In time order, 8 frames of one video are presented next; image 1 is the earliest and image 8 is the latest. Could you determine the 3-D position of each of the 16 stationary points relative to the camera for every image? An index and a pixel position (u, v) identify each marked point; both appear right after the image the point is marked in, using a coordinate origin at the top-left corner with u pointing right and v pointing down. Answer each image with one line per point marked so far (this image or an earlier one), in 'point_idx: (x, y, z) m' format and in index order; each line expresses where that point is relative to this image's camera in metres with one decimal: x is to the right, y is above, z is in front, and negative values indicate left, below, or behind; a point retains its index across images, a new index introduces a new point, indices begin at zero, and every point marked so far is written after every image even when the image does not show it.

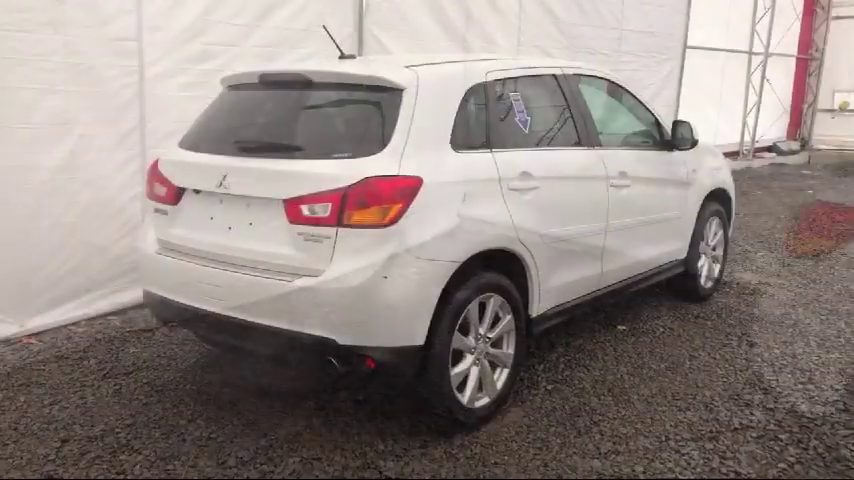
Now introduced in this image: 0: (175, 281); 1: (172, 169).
0: (-1.2, -0.2, +3.4) m
1: (-1.2, +0.3, +3.5) m
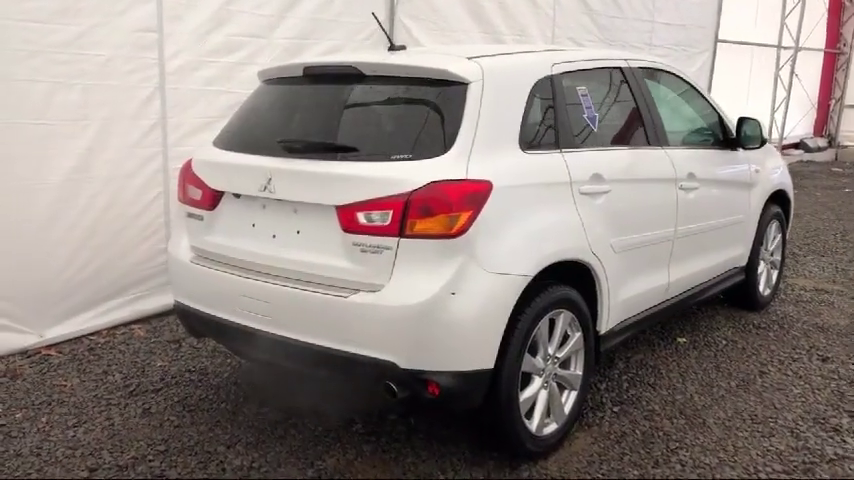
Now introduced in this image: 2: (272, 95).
0: (-0.9, -0.2, +3.1) m
1: (-0.9, +0.3, +3.2) m
2: (-0.7, +0.7, +3.4) m
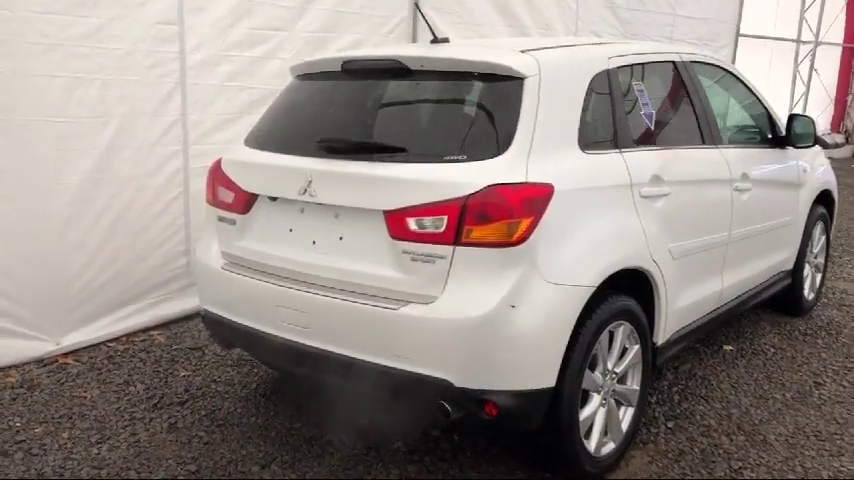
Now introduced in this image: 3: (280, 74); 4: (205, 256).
0: (-0.7, -0.2, +2.9) m
1: (-0.8, +0.3, +3.0) m
2: (-0.5, +0.6, +3.2) m
3: (-1.0, +1.1, +4.9) m
4: (-0.9, -0.1, +3.2) m
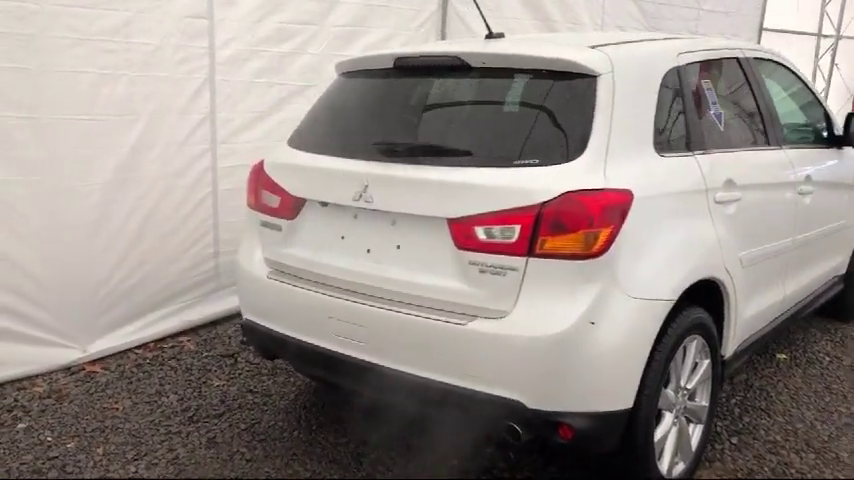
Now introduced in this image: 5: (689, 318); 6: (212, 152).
0: (-0.5, -0.3, +2.8) m
1: (-0.5, +0.3, +2.9) m
2: (-0.3, +0.6, +3.0) m
3: (-0.7, +1.1, +4.7) m
4: (-0.7, -0.1, +3.0) m
5: (+0.9, -0.3, +2.6) m
6: (-1.3, +0.5, +4.3) m
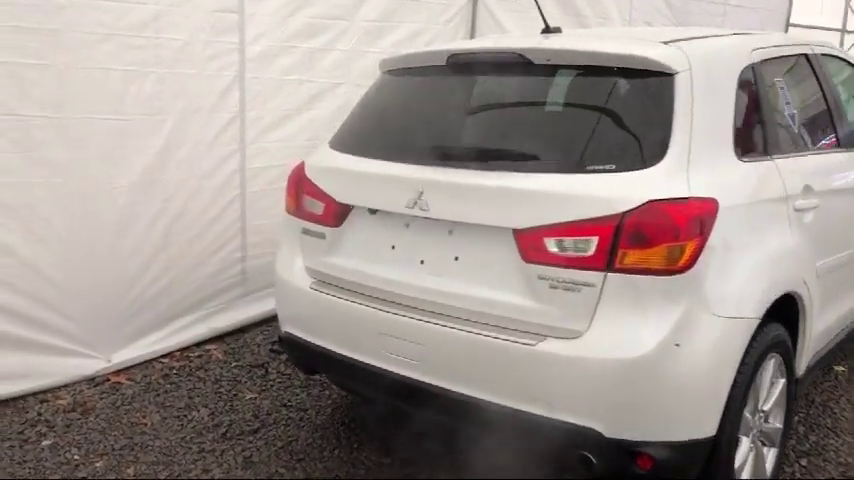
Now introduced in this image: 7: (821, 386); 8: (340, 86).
0: (-0.3, -0.3, +2.6) m
1: (-0.3, +0.2, +2.7) m
2: (-0.1, +0.6, +2.8) m
3: (-0.5, +1.1, +4.5) m
4: (-0.5, -0.1, +2.8) m
5: (+1.1, -0.3, +2.4) m
6: (-1.0, +0.5, +4.1) m
7: (+1.9, -0.7, +3.6) m
8: (-0.5, +1.0, +4.6) m
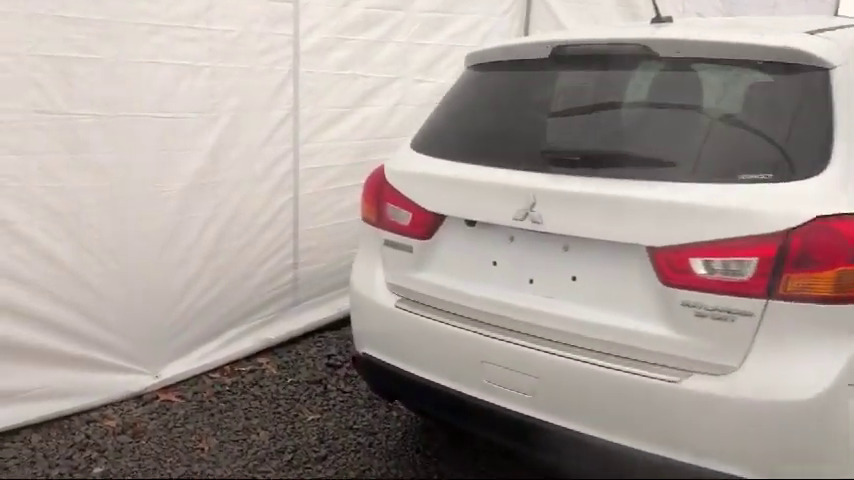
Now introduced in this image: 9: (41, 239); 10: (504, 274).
0: (0.0, -0.4, +2.3) m
1: (0.0, +0.2, +2.4) m
2: (+0.2, +0.5, +2.5) m
3: (-0.2, +1.0, +4.3) m
4: (-0.2, -0.2, +2.6) m
5: (+1.4, -0.4, +2.1) m
6: (-0.7, +0.5, +3.9) m
7: (+2.3, -0.8, +3.3) m
8: (-0.2, +0.9, +4.3) m
9: (-1.6, 0.0, +3.0) m
10: (+0.2, -0.1, +2.2) m
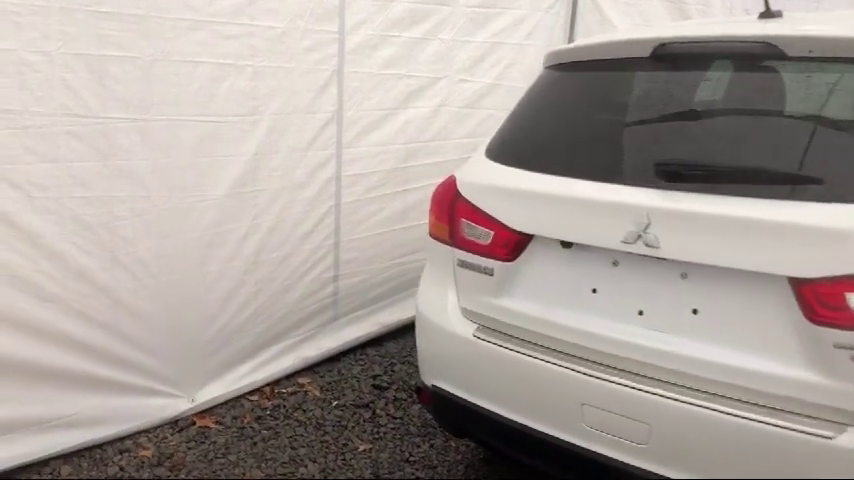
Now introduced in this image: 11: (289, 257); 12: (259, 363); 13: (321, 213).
0: (+0.3, -0.4, +2.0) m
1: (+0.2, +0.1, +2.1) m
2: (+0.5, +0.5, +2.3) m
3: (+0.1, +1.0, +4.0) m
4: (0.0, -0.2, +2.3) m
5: (+1.6, -0.4, +1.8) m
6: (-0.4, +0.4, +3.6) m
7: (+2.5, -0.8, +3.0) m
8: (+0.1, +0.9, +4.0) m
9: (-1.3, -0.1, +2.8) m
10: (+0.5, -0.2, +1.9) m
11: (-0.7, -0.1, +3.5) m
12: (-0.8, -0.6, +3.5) m
13: (-0.5, +0.1, +3.6) m
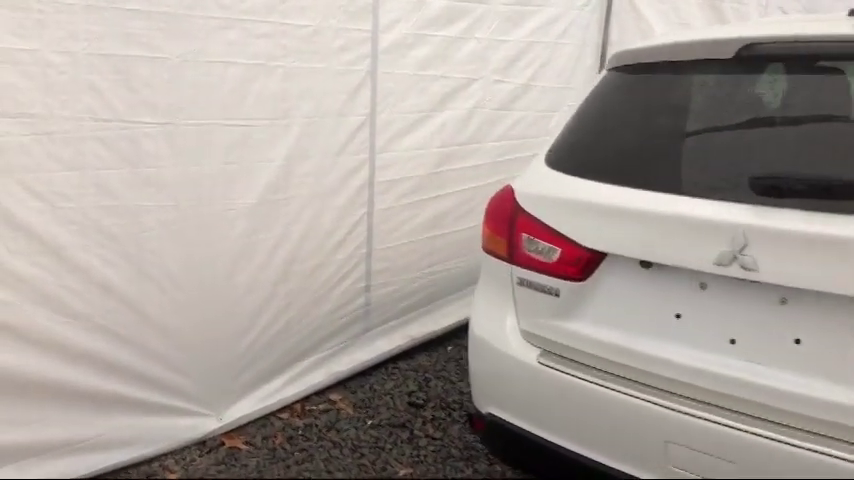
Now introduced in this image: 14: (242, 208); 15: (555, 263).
0: (+0.4, -0.5, +1.9) m
1: (+0.4, +0.1, +2.0) m
2: (+0.6, +0.4, +2.1) m
3: (+0.3, +0.9, +3.8) m
4: (+0.2, -0.3, +2.1) m
5: (+1.8, -0.5, +1.6) m
6: (-0.3, +0.4, +3.4) m
7: (+2.7, -0.9, +2.8) m
8: (+0.3, +0.8, +3.9) m
9: (-1.2, -0.1, +2.6) m
10: (+0.6, -0.2, +1.8) m
11: (-0.5, -0.1, +3.3) m
12: (-0.6, -0.6, +3.3) m
13: (-0.3, +0.1, +3.4) m
14: (-0.7, +0.1, +3.0) m
15: (+0.3, -0.1, +2.0) m
